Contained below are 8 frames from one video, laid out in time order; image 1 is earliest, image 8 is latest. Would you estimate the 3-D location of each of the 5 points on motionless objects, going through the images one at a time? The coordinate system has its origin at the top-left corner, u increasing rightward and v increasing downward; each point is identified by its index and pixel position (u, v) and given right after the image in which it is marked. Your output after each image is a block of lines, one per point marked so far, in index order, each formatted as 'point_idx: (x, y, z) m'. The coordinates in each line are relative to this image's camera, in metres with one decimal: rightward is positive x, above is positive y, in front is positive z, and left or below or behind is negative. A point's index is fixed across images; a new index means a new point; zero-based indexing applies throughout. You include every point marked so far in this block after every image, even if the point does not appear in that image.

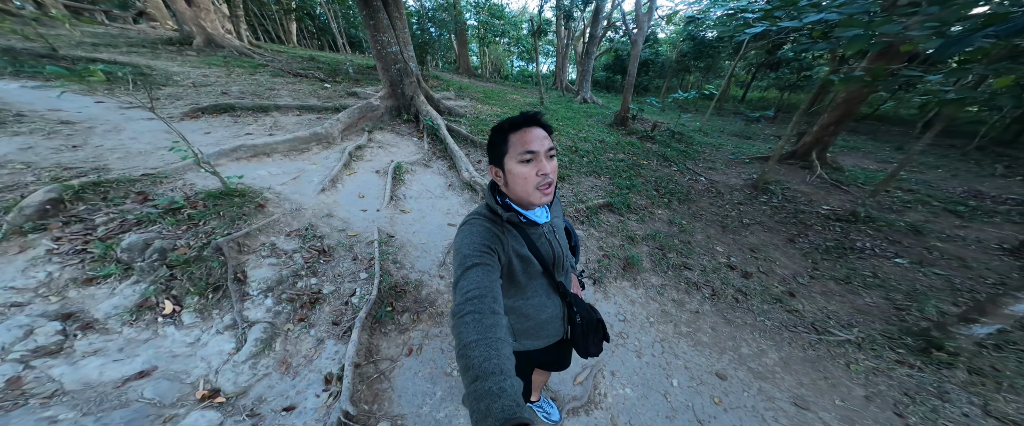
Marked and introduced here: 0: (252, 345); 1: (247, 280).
0: (-1.9, -1.0, +2.0) m
1: (-2.4, -0.6, +2.4) m
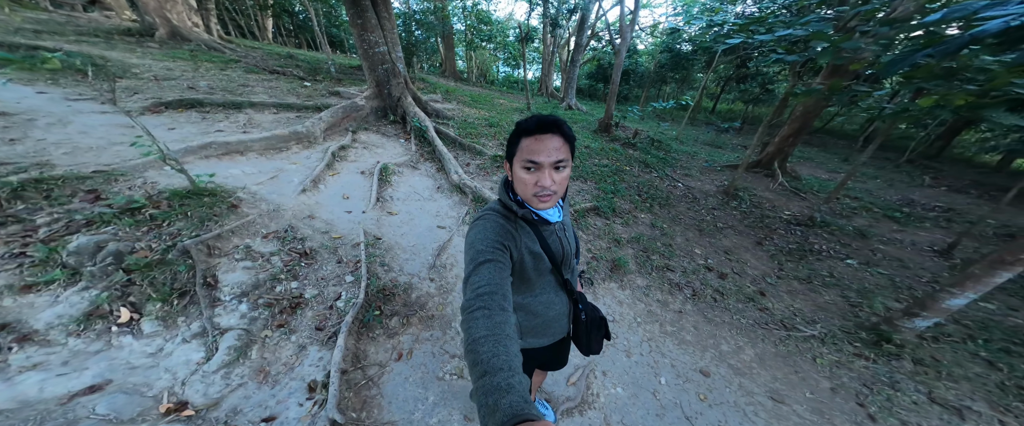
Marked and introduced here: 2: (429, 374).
0: (-1.9, -1.0, +1.8) m
1: (-2.4, -0.6, +2.2) m
2: (-0.6, -1.4, +2.2) m
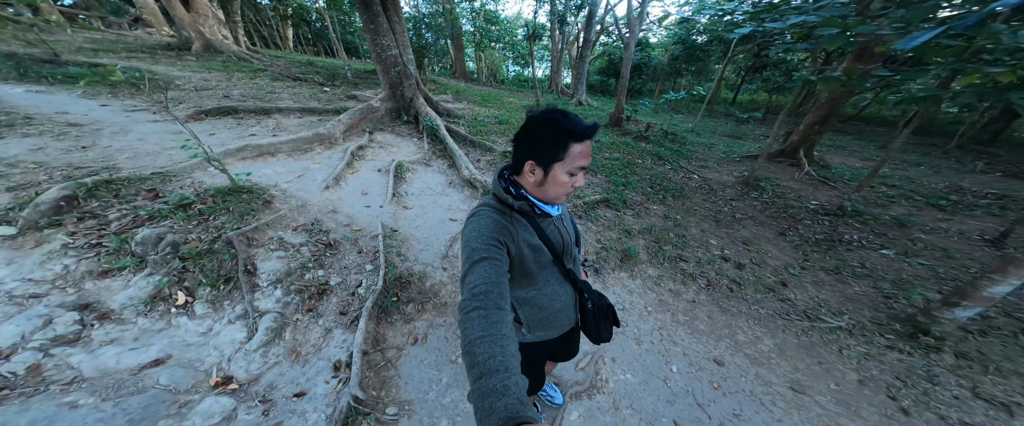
0: (-1.9, -1.0, +2.0) m
1: (-2.3, -0.6, +2.5) m
2: (-0.5, -1.3, +2.3) m
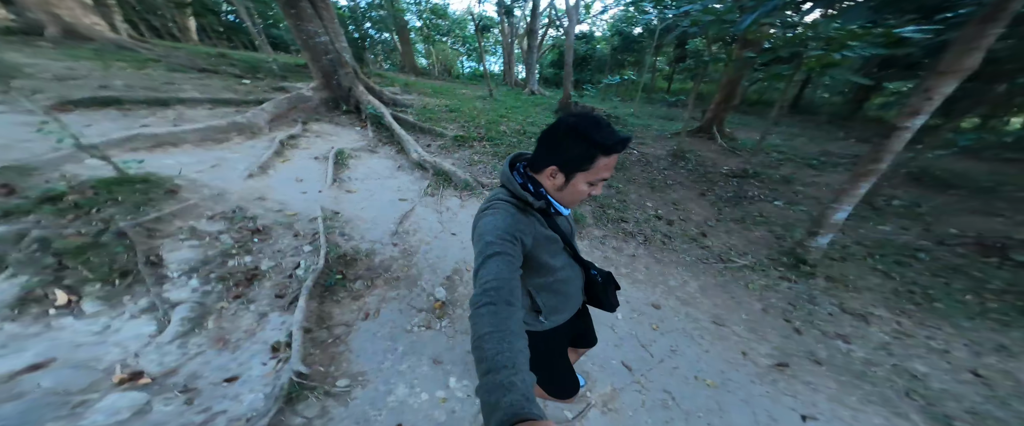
0: (-2.2, -0.8, +1.8) m
1: (-2.8, -0.4, +2.2) m
2: (-0.9, -1.0, +2.3) m
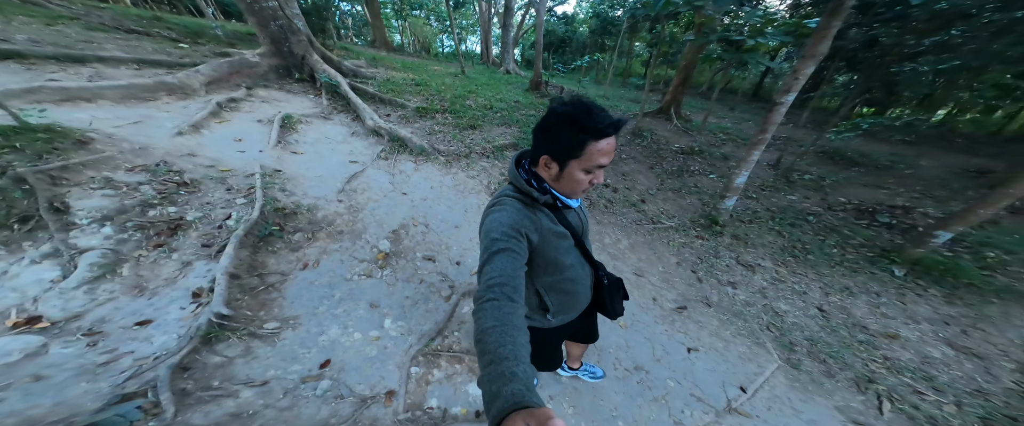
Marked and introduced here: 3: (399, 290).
0: (-2.8, -0.4, +1.8) m
1: (-3.4, 0.0, +2.1) m
2: (-1.6, -0.6, +2.4) m
3: (-0.9, -0.6, +2.3) m
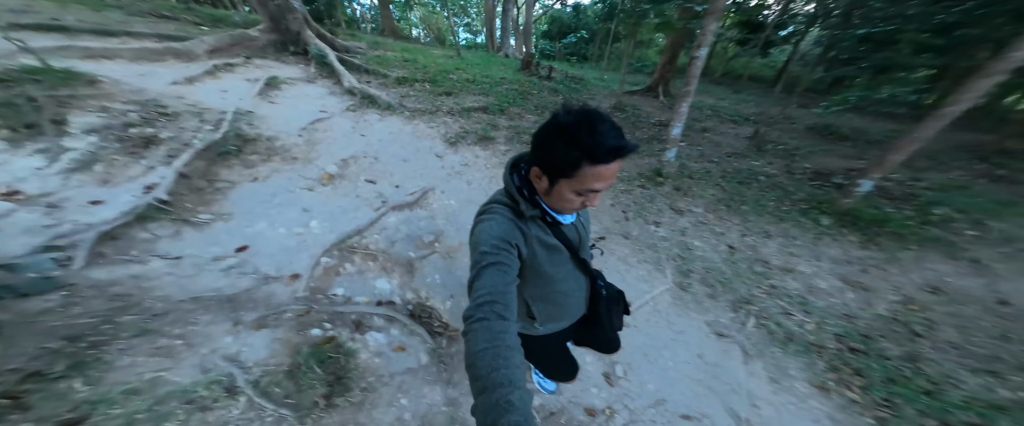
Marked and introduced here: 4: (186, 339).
0: (-3.7, +0.4, +2.4) m
1: (-4.2, +0.8, +2.7) m
2: (-2.4, +0.2, +2.9) m
3: (-1.8, +0.1, +2.7) m
4: (-1.7, -0.7, +1.4) m
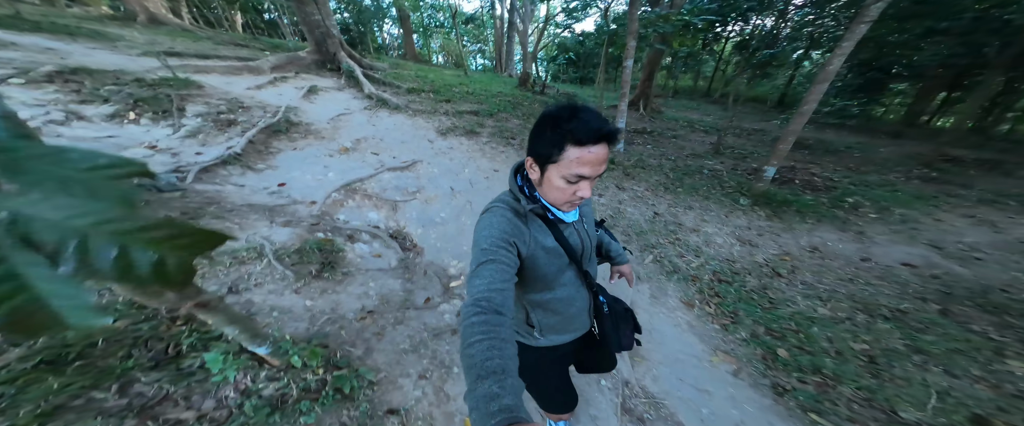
0: (-4.1, +1.0, +3.4) m
1: (-4.7, +1.4, +3.8) m
2: (-2.8, +0.7, +3.9) m
3: (-2.2, +0.6, +3.7) m
4: (-2.2, -0.1, +2.3) m
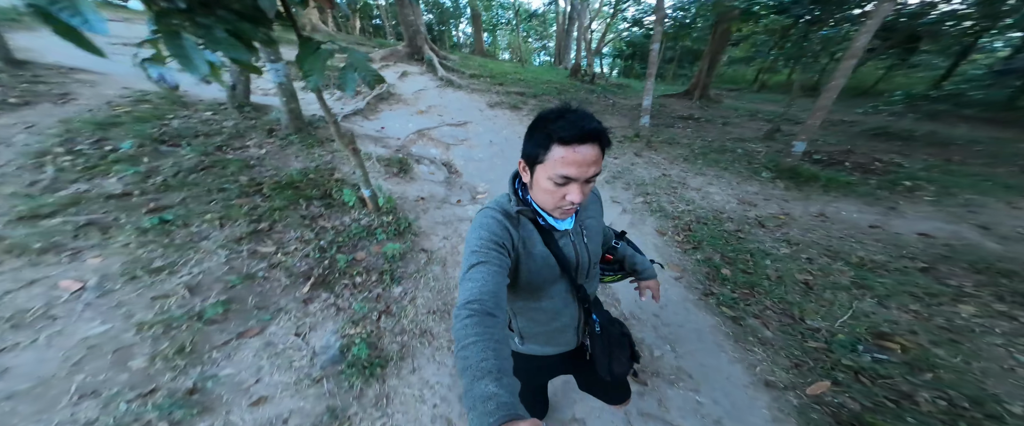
0: (-3.6, +2.2, +5.3) m
1: (-3.9, +2.6, +5.7) m
2: (-2.2, +1.8, +5.4) m
3: (-1.7, +1.6, +5.0) m
4: (-2.1, +0.9, +3.7) m
